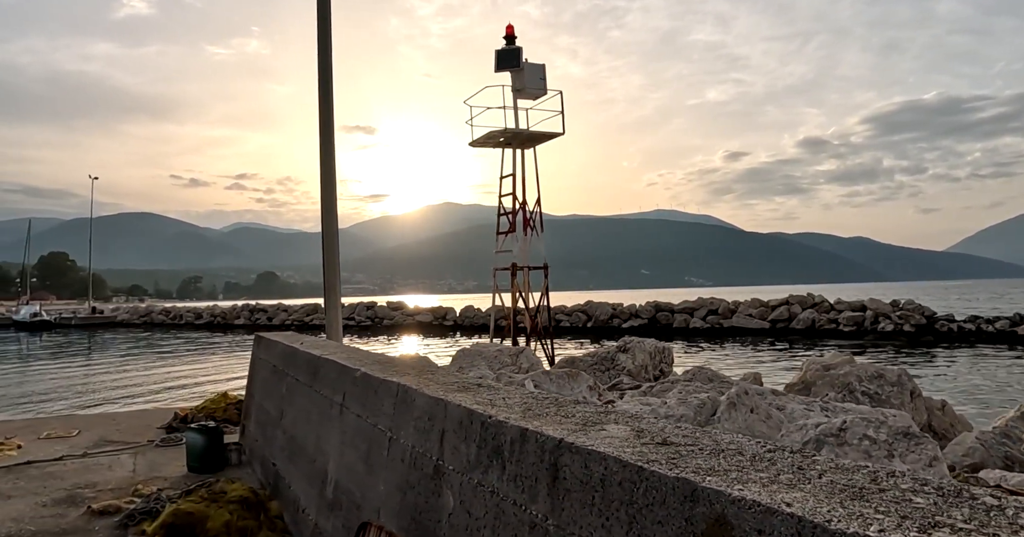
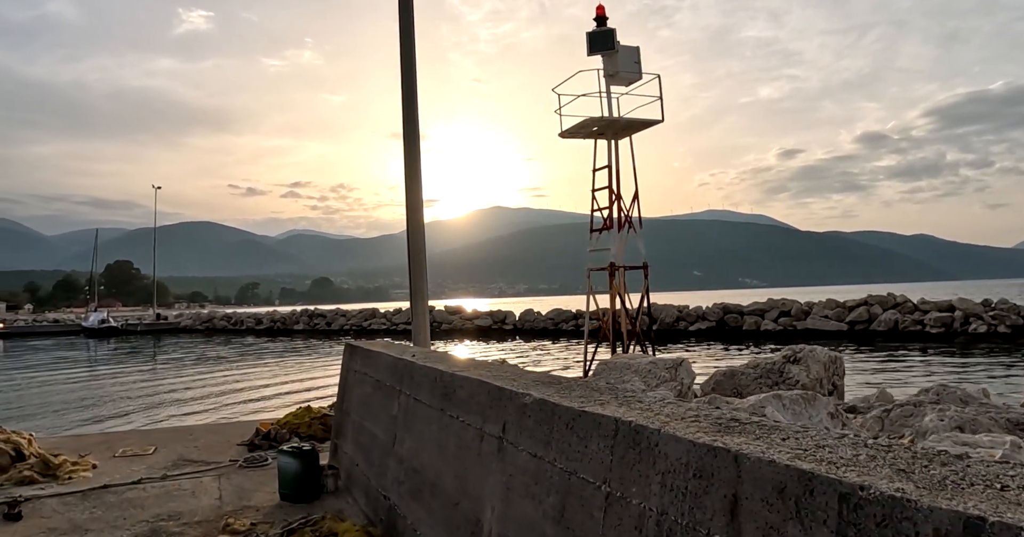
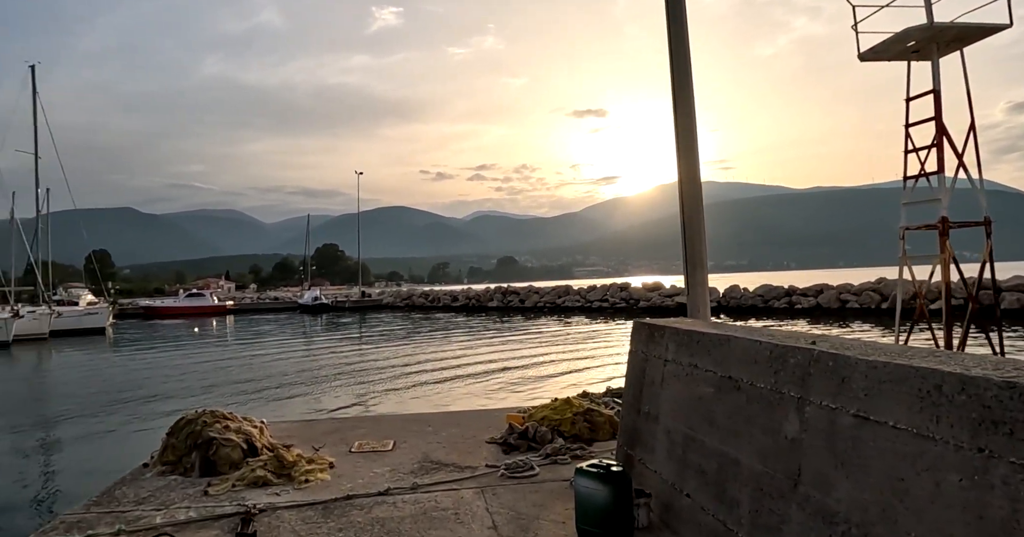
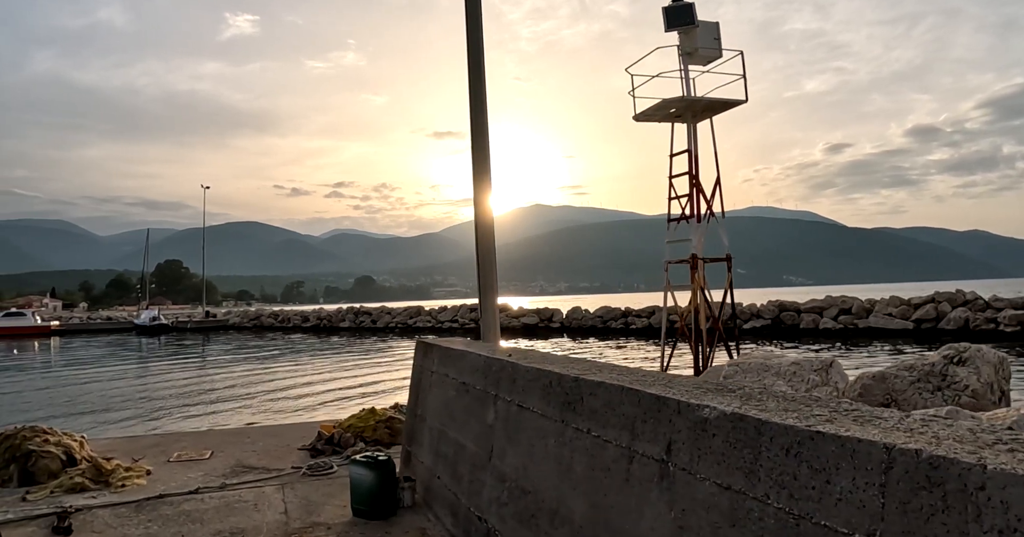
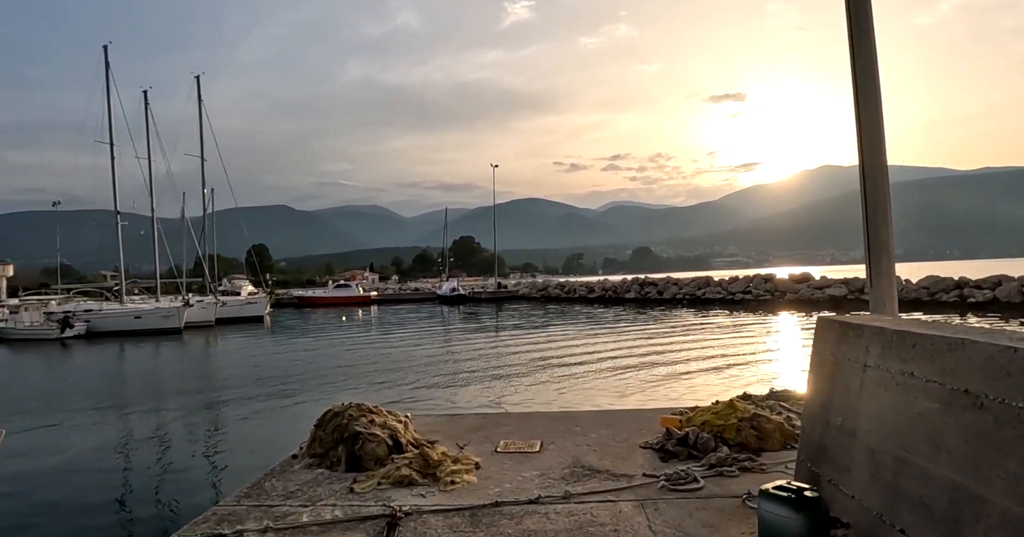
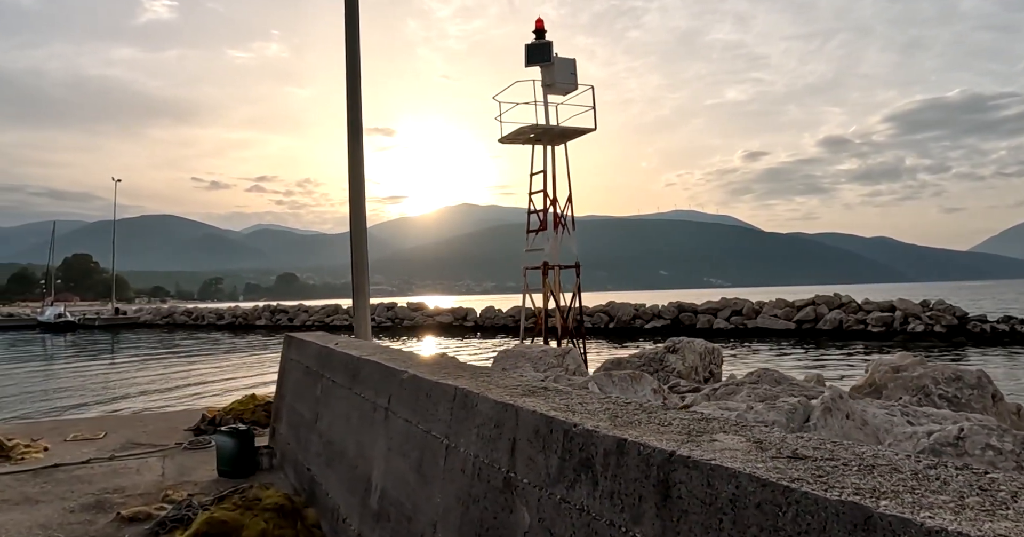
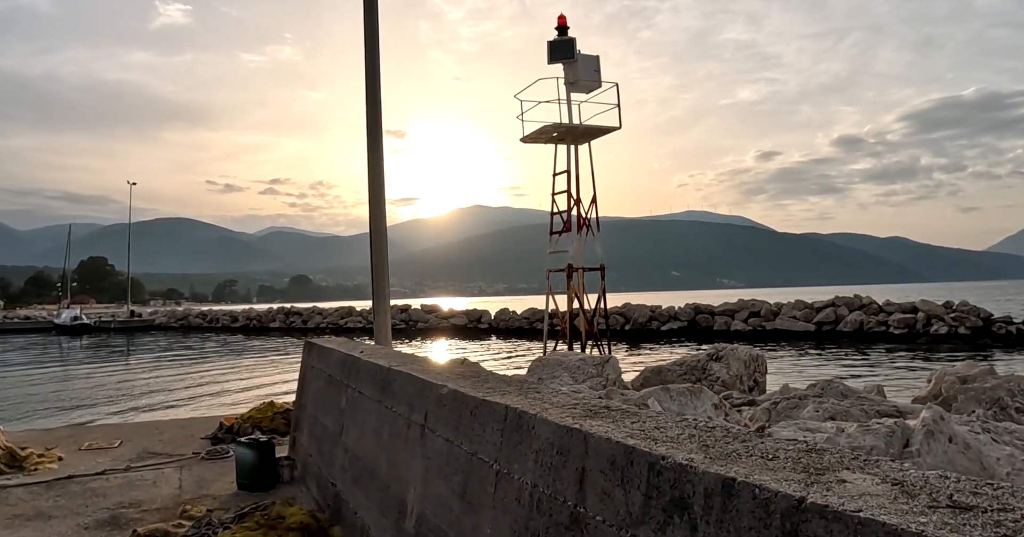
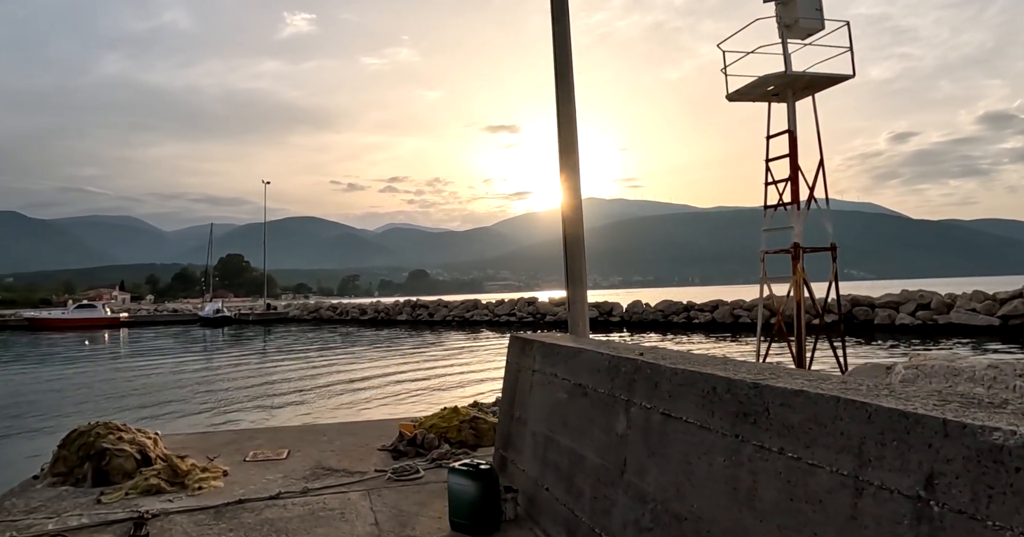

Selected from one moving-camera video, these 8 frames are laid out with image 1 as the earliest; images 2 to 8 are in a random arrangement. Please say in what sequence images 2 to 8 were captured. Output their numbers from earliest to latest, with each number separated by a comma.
6, 7, 2, 4, 8, 3, 5
